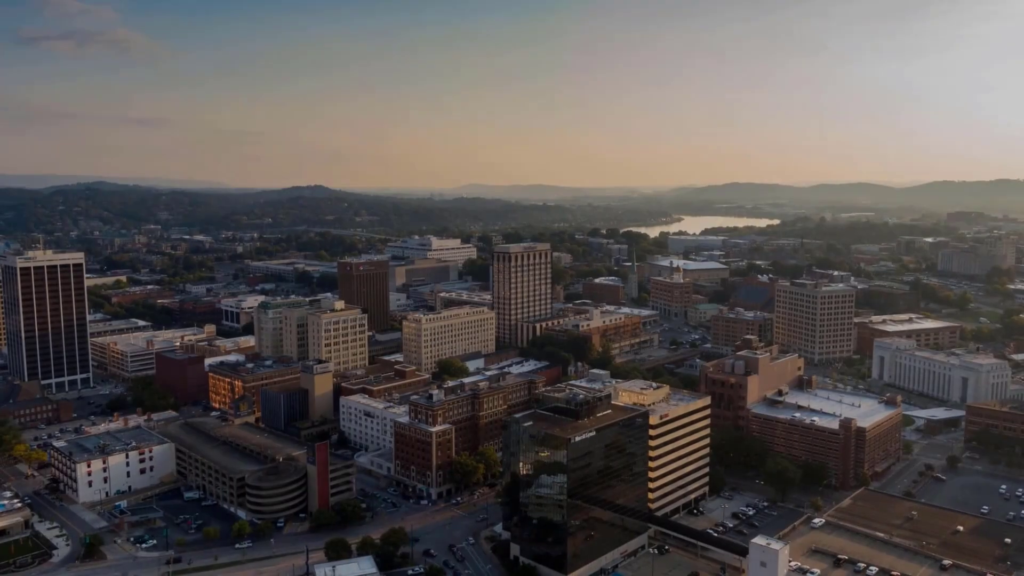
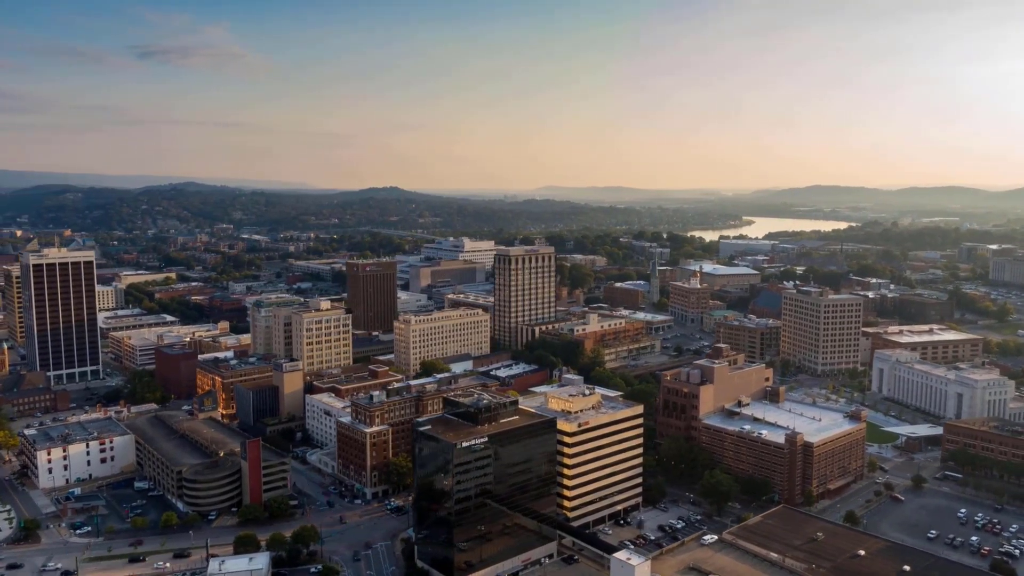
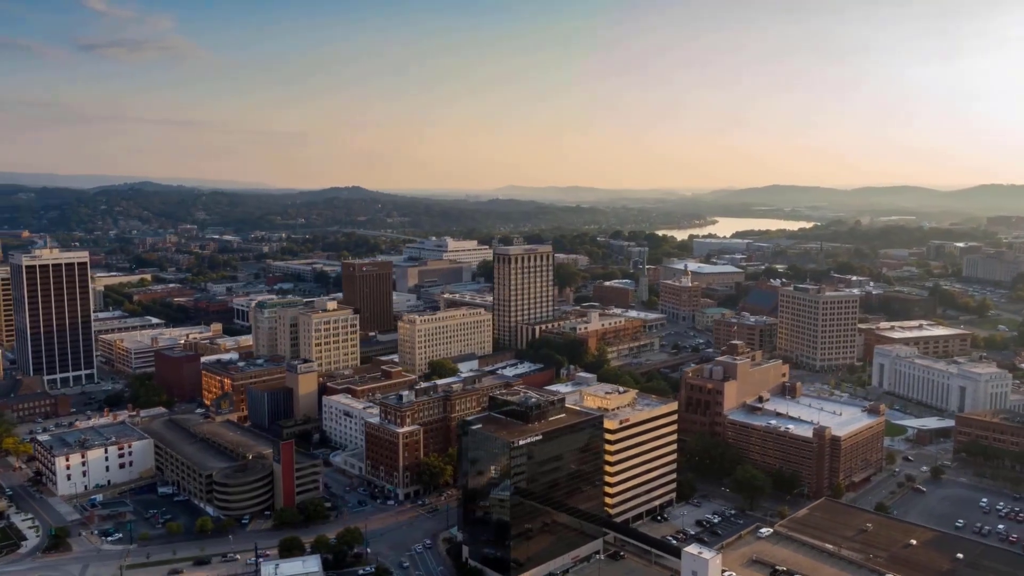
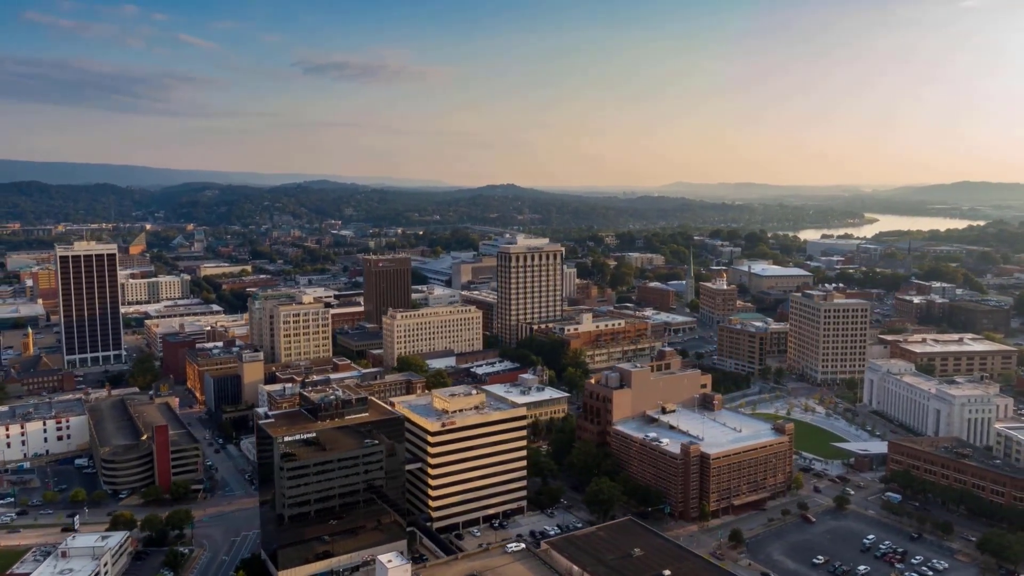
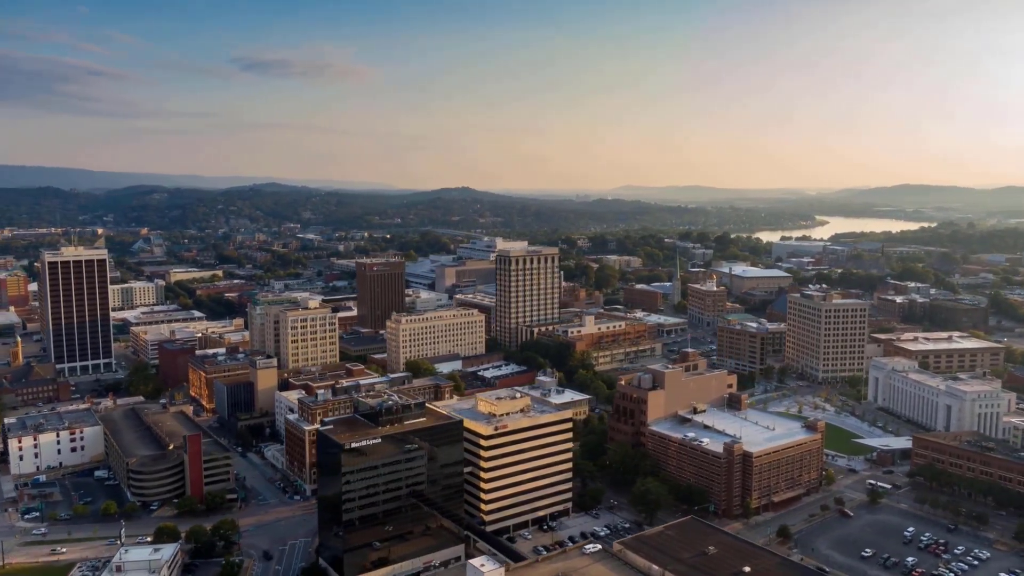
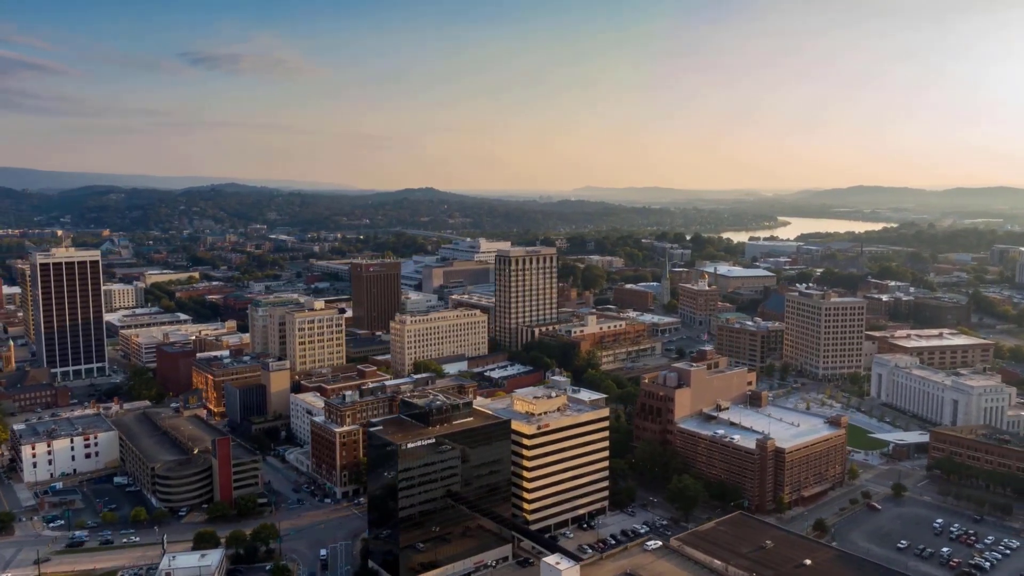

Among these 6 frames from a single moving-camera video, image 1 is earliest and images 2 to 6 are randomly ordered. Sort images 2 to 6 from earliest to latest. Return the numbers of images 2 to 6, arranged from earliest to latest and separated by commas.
3, 2, 6, 5, 4
